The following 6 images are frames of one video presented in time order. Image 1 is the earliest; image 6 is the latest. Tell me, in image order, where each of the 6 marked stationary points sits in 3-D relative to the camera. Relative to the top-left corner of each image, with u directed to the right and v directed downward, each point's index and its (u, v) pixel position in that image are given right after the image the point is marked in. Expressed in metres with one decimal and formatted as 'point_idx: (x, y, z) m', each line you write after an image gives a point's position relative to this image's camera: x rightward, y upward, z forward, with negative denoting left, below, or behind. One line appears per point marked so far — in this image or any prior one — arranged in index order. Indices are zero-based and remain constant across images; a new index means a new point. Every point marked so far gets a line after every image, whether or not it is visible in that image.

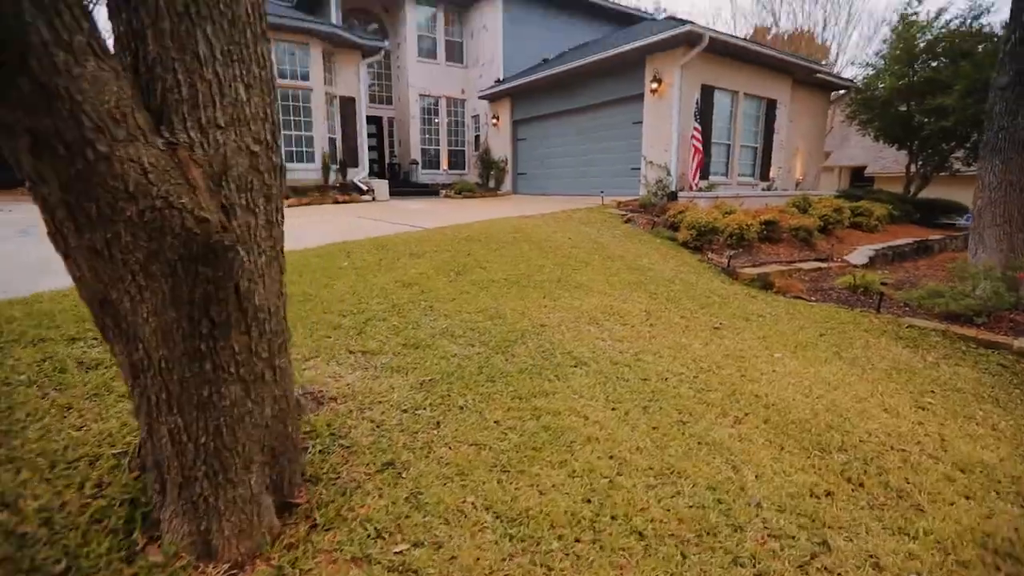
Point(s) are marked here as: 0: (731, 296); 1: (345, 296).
0: (+2.1, -0.1, +4.7) m
1: (-1.3, -0.1, +3.8) m
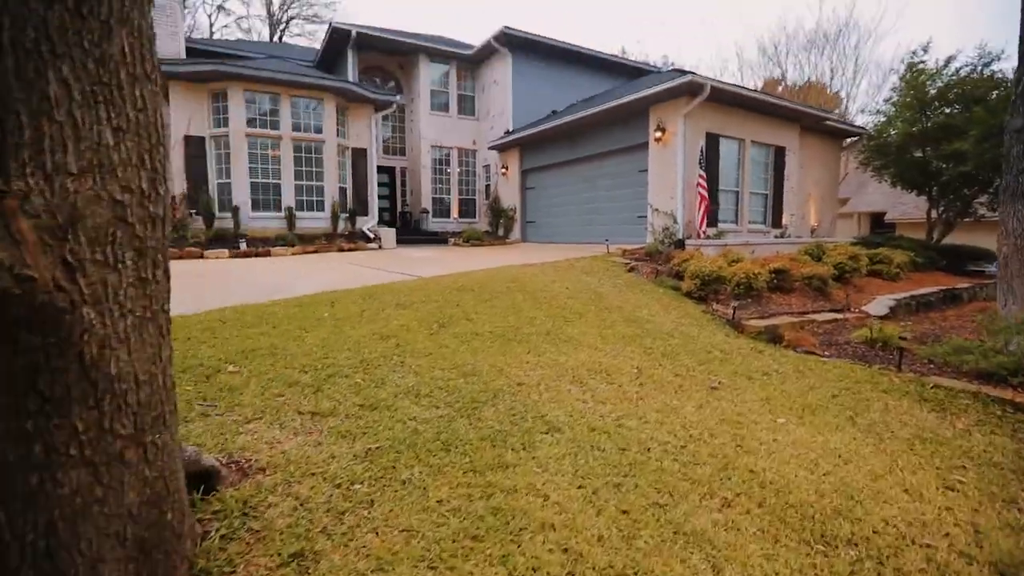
0: (+1.9, -0.6, +4.3) m
1: (-1.4, -0.4, +3.6) m
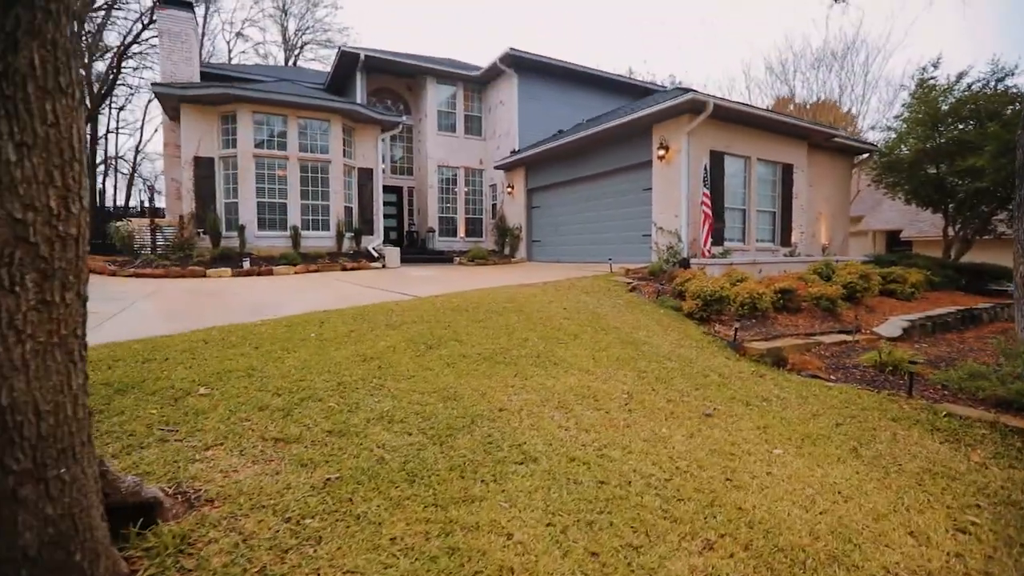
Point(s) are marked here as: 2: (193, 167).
0: (+1.9, -0.7, +4.1) m
1: (-1.5, -0.6, +3.5) m
2: (-6.2, +2.4, +9.7) m
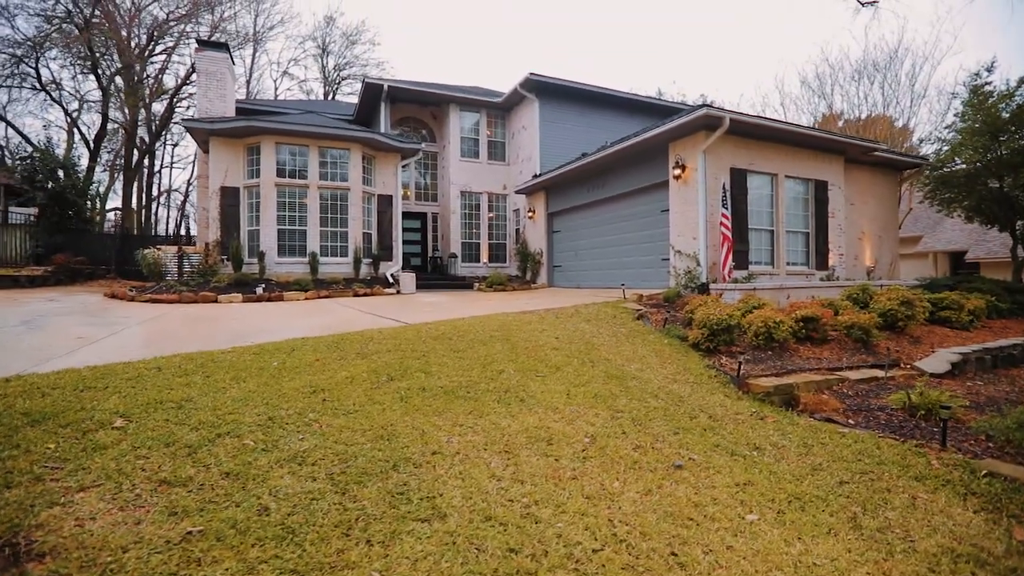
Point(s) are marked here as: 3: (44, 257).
0: (+1.6, -0.9, +3.6) m
1: (-1.9, -0.8, +3.3) m
2: (-5.9, +1.8, +10.0) m
3: (-10.9, +0.7, +11.5) m
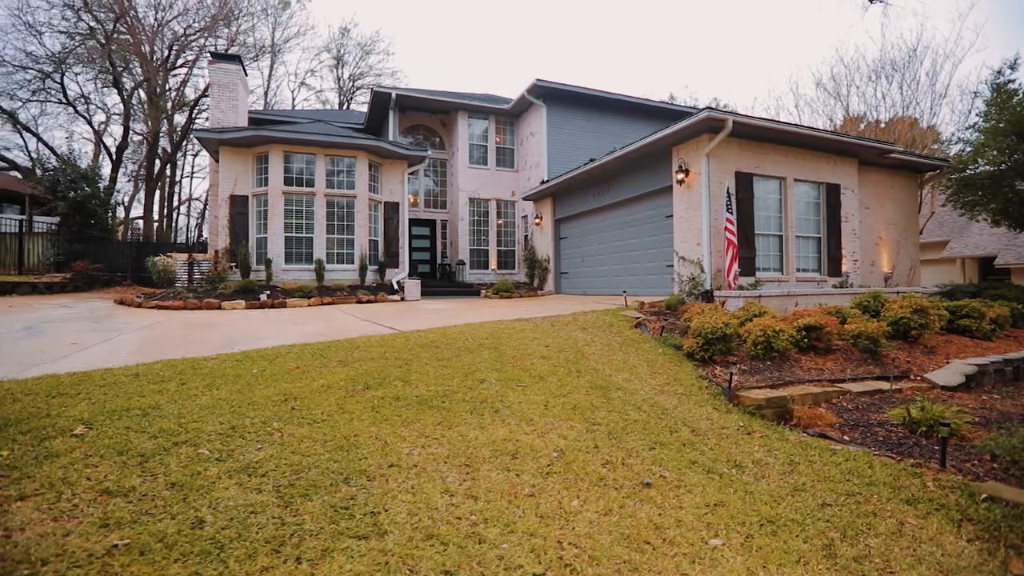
0: (+1.4, -1.0, +3.4) m
1: (-2.1, -0.8, +3.3) m
2: (-5.8, +1.7, +10.2) m
3: (-10.7, +0.6, +11.8) m
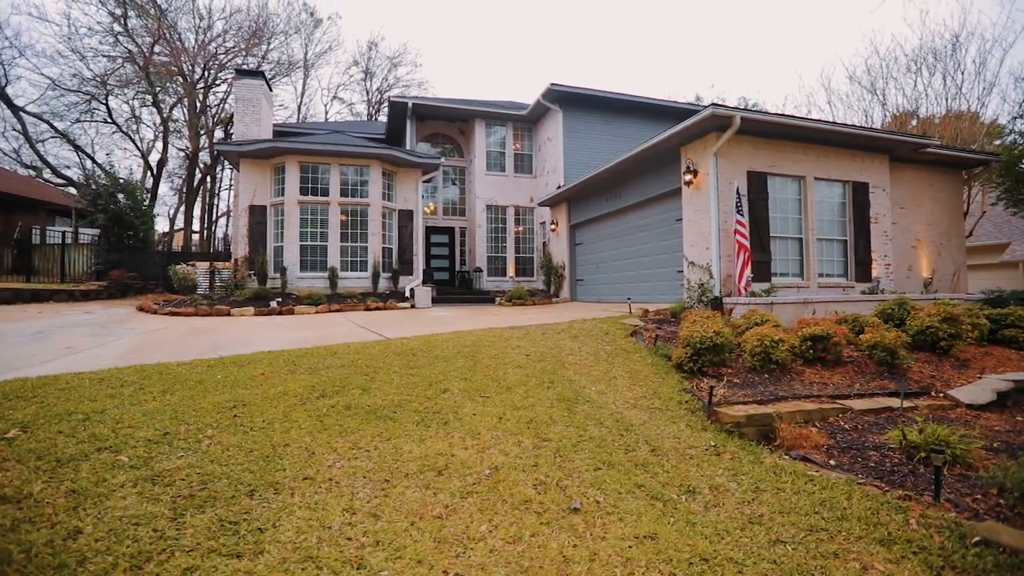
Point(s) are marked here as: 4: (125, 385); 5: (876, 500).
0: (+1.0, -1.0, +3.1) m
1: (-2.4, -0.8, +3.2) m
2: (-5.6, +1.5, +10.5) m
3: (-10.3, +0.4, +12.5) m
4: (-2.9, -0.7, +3.8) m
5: (+1.9, -1.1, +2.6) m
